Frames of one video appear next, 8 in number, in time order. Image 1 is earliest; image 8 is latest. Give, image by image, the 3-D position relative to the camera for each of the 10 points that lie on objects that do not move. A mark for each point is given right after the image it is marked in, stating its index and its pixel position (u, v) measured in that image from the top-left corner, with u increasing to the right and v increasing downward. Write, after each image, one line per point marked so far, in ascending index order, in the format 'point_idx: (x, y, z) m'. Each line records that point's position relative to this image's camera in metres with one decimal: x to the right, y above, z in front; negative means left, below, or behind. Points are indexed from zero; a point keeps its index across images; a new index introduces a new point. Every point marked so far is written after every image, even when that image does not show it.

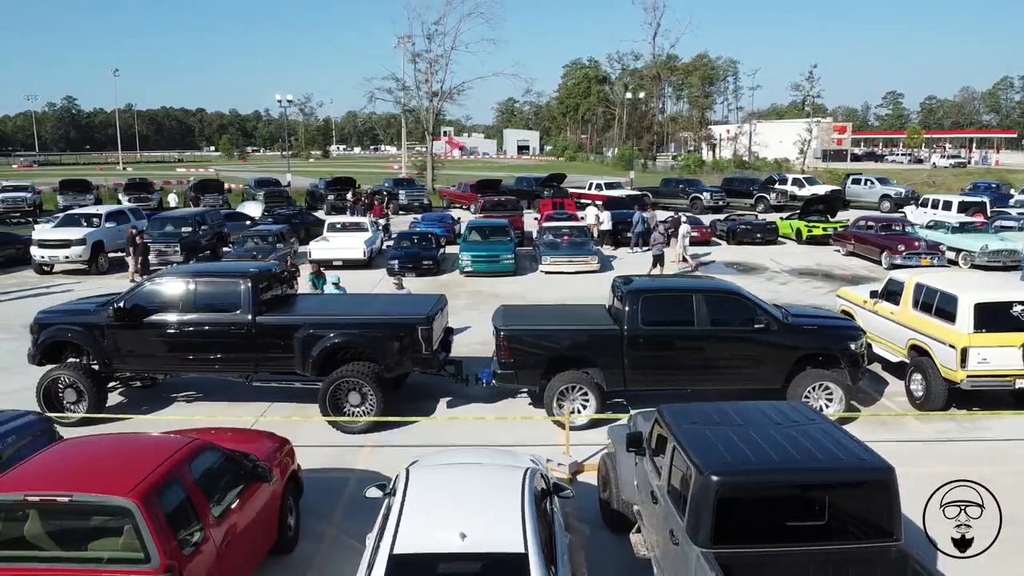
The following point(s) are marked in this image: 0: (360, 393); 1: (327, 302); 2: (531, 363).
0: (-2.3, -1.6, +10.1) m
1: (-3.0, -0.2, +10.9) m
2: (+0.3, -1.1, +10.2) m
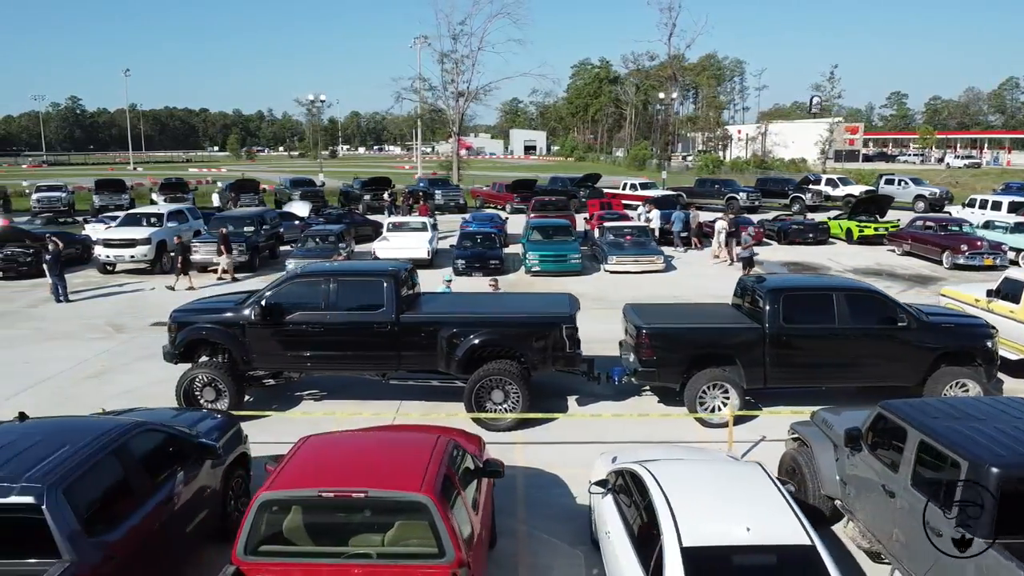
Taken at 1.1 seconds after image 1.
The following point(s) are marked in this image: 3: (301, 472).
0: (-0.1, -1.6, +10.1) m
1: (-0.8, -0.2, +11.0) m
2: (+2.5, -1.1, +10.2) m
3: (-1.7, -1.5, +5.5) m
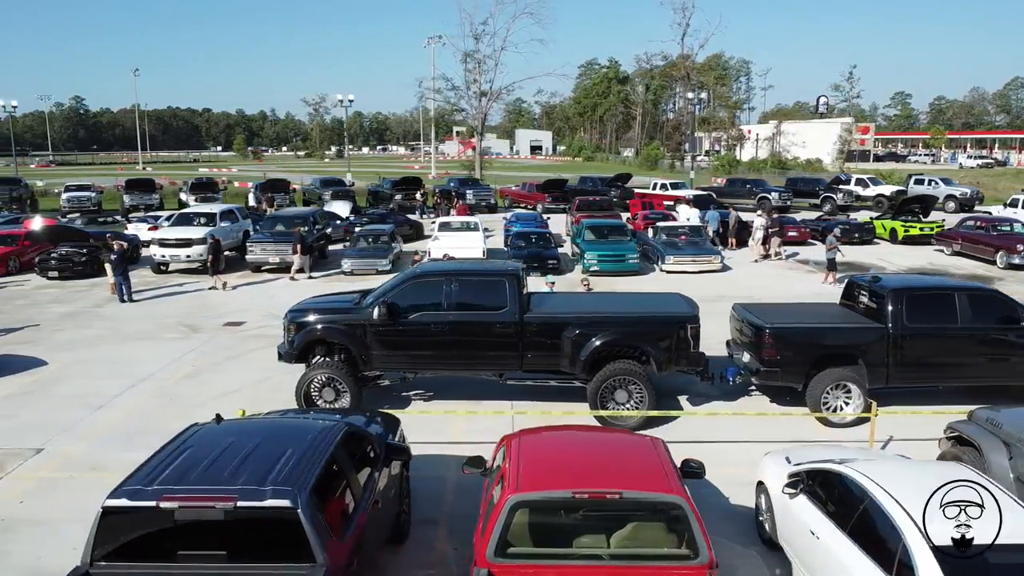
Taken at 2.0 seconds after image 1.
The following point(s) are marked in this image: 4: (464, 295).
0: (+1.8, -1.6, +10.1) m
1: (+1.0, -0.2, +10.9) m
2: (+4.3, -1.1, +10.2) m
3: (+0.2, -1.5, +5.4) m
4: (-0.7, -0.1, +10.2) m
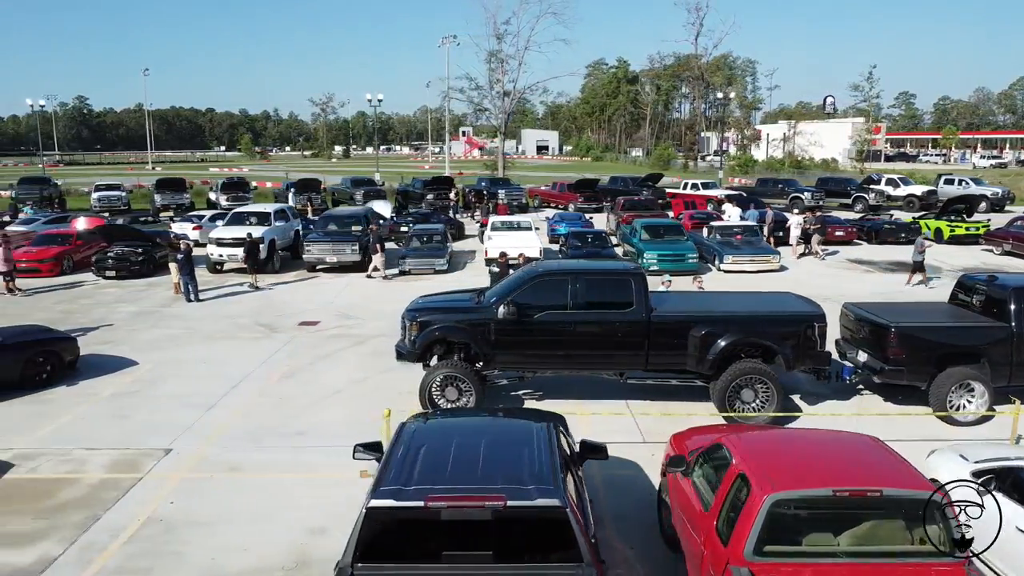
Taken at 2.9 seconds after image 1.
0: (+3.7, -1.5, +10.1) m
1: (+2.9, -0.2, +10.9) m
2: (+6.2, -1.1, +10.2) m
3: (+2.1, -1.5, +5.4) m
4: (+1.2, -0.1, +10.2) m
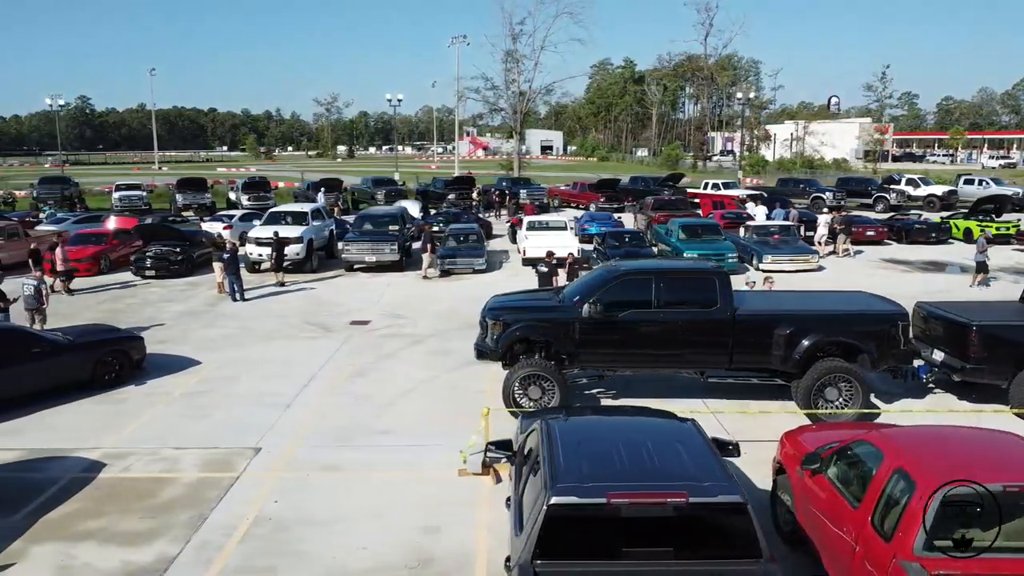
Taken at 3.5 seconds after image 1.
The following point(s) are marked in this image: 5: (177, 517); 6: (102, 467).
0: (+4.9, -1.5, +10.1) m
1: (+4.2, -0.2, +10.9) m
2: (+7.5, -1.1, +10.3) m
3: (+3.4, -1.5, +5.4) m
4: (+2.5, -0.1, +10.2) m
5: (-4.0, -2.7, +8.0) m
6: (-5.6, -2.5, +9.2) m
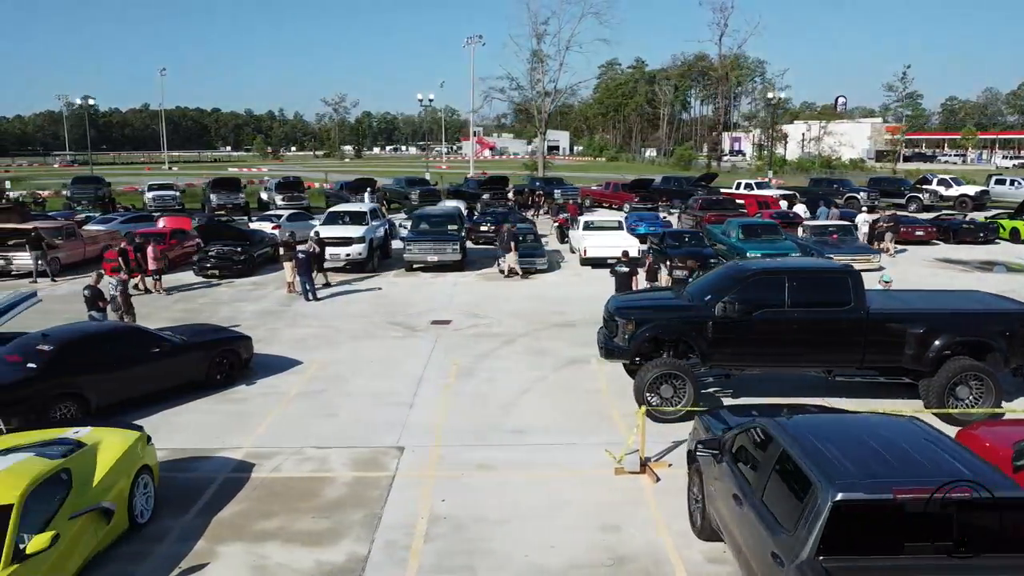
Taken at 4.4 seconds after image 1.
0: (+7.0, -1.5, +10.2) m
1: (+6.2, -0.1, +11.0) m
2: (+9.5, -1.0, +10.3) m
3: (+5.5, -1.4, +5.5) m
4: (+4.5, -0.1, +10.3) m
5: (-1.9, -2.7, +8.0) m
6: (-3.6, -2.4, +9.2) m
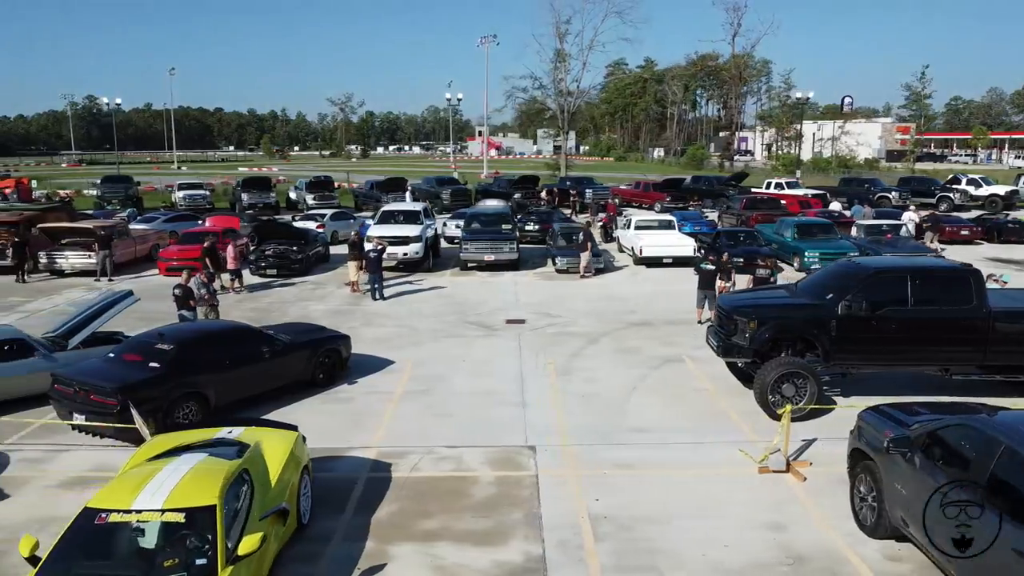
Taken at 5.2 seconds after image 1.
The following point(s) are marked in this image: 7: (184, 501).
0: (+8.9, -1.5, +10.2) m
1: (+8.1, -0.1, +11.0) m
2: (+11.4, -1.0, +10.4) m
3: (+7.4, -1.4, +5.5) m
4: (+6.4, 0.0, +10.3) m
5: (0.0, -2.7, +7.9) m
6: (-1.7, -2.4, +9.1) m
7: (-3.0, -1.9, +6.1) m
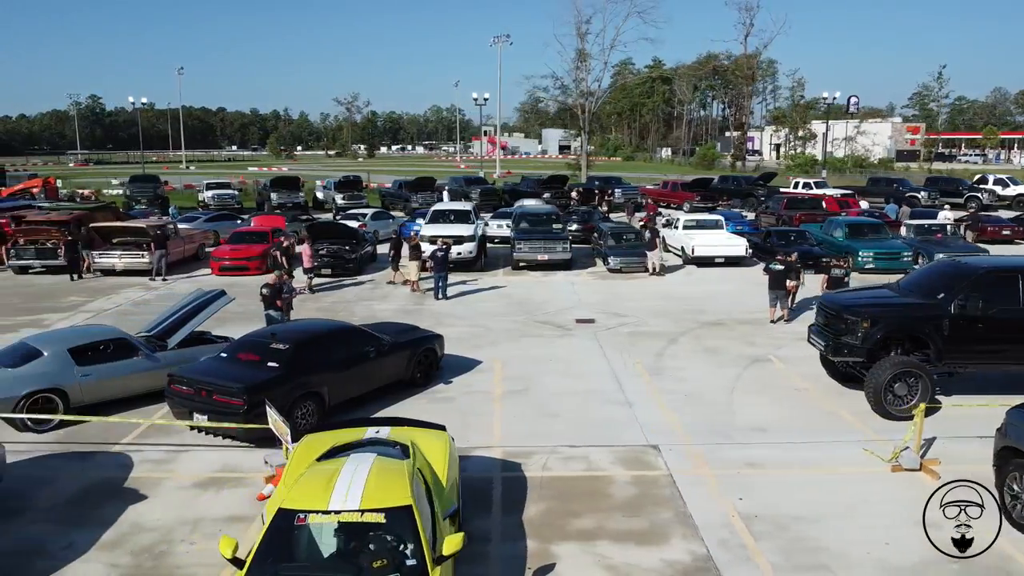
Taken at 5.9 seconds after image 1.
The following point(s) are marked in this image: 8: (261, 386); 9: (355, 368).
0: (+10.6, -1.5, +10.3) m
1: (+9.9, -0.1, +11.1) m
2: (+13.2, -1.0, +10.5) m
3: (+9.2, -1.4, +5.5) m
4: (+8.1, 0.0, +10.3) m
5: (+1.8, -2.7, +7.9) m
6: (+0.1, -2.4, +9.1) m
7: (-1.2, -1.9, +6.1) m
8: (-3.6, -1.4, +9.5) m
9: (-2.5, -1.3, +10.8) m
